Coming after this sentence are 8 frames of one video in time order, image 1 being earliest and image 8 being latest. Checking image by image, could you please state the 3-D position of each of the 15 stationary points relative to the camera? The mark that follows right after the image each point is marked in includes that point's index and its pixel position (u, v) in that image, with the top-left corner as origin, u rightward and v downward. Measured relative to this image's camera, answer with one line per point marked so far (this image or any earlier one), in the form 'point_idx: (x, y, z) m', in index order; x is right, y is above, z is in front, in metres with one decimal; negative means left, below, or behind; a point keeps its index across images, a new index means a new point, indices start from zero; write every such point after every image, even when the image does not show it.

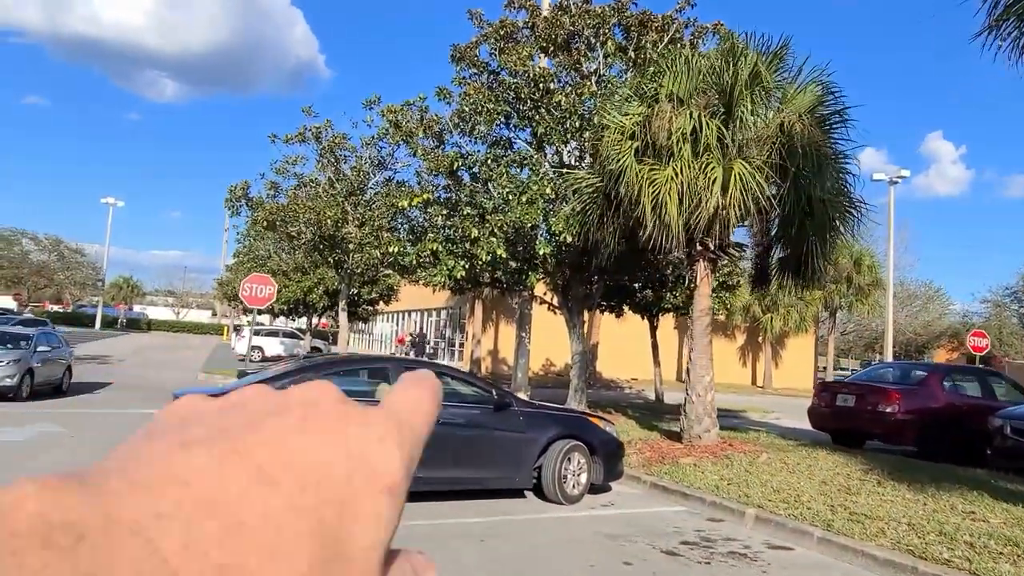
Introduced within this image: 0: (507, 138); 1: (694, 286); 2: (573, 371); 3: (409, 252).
0: (-0.1, +2.7, +13.8) m
1: (+2.9, 0.0, +11.5) m
2: (+1.3, -1.8, +15.7) m
3: (-2.1, +0.8, +15.5) m
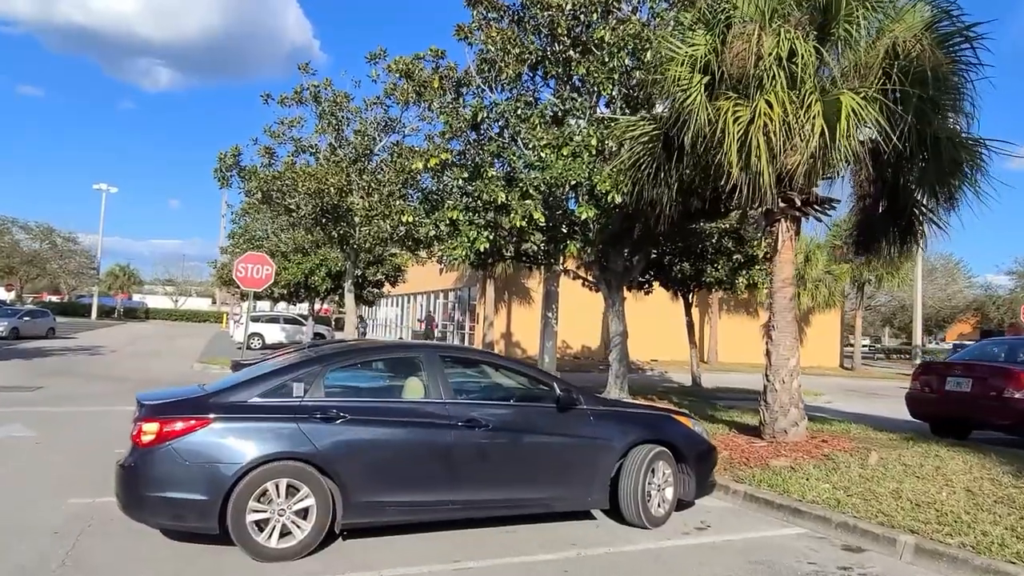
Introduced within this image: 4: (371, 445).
0: (+0.4, +3.2, +11.8) m
1: (+3.4, +0.5, +9.6) m
2: (+1.9, -1.3, +13.8) m
3: (-1.6, +1.2, +13.5) m
4: (-1.1, -1.2, +5.8) m
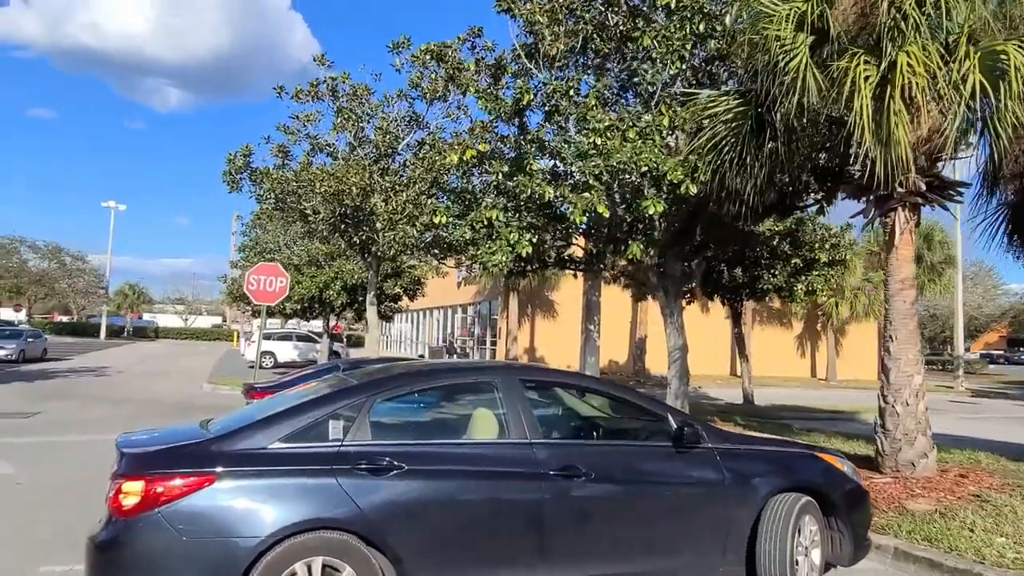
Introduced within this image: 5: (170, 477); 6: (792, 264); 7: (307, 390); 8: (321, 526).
0: (+1.1, +3.1, +10.3) m
1: (+4.1, +0.5, +8.0) m
2: (+2.7, -1.4, +12.2) m
3: (-0.8, +1.1, +12.0) m
4: (-0.4, -1.3, +4.2) m
5: (-1.8, -1.0, +4.0) m
6: (+6.2, +0.5, +16.1) m
7: (-1.4, -0.7, +5.1) m
8: (-1.1, -1.3, +4.0) m
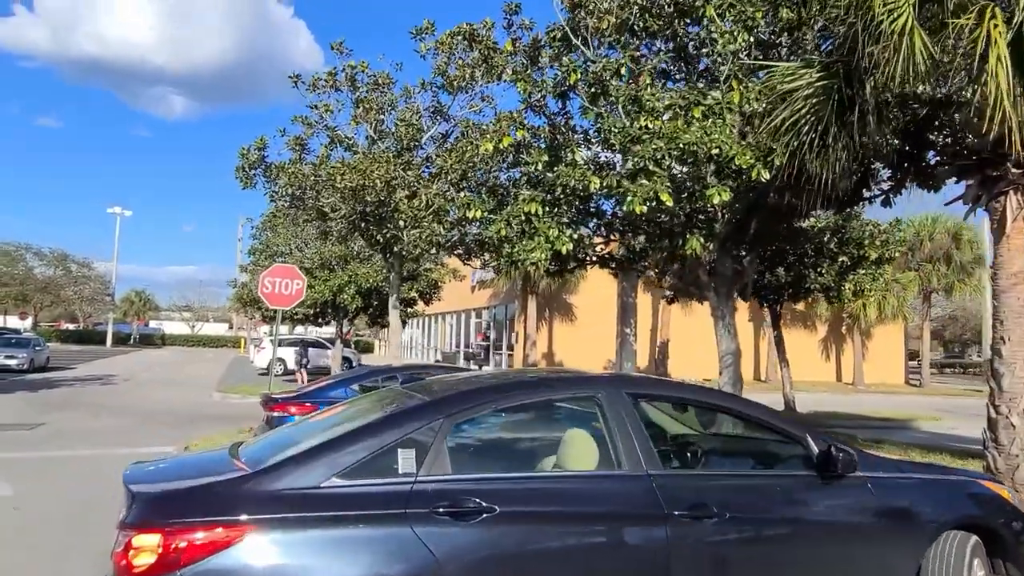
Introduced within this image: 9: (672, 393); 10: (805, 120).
0: (+1.7, +3.1, +9.4) m
1: (+4.7, +0.5, +7.0) m
2: (+3.3, -1.4, +11.2) m
3: (-0.3, +1.1, +11.1) m
4: (+0.1, -1.2, +3.3) m
5: (-1.3, -1.0, +3.0) m
6: (+6.8, +0.5, +15.1) m
7: (-0.9, -0.7, +4.1) m
8: (-0.5, -1.3, +3.1) m
9: (+0.8, -0.6, +3.9) m
10: (+3.0, +1.7, +7.5) m
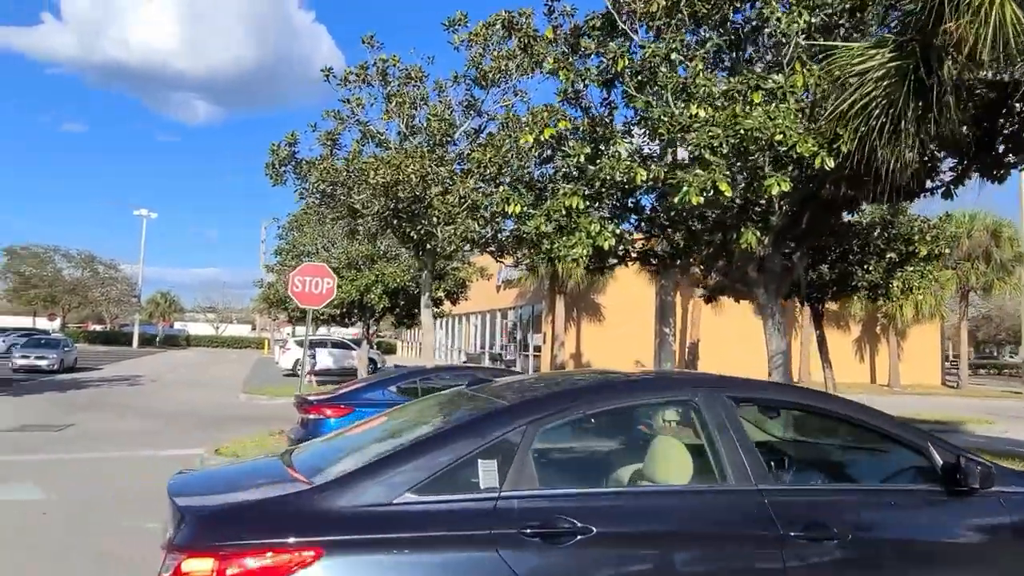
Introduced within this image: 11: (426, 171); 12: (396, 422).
0: (+2.2, +3.1, +8.9) m
1: (+5.2, +0.6, +6.5) m
2: (+3.9, -1.4, +10.7) m
3: (+0.3, +1.1, +10.7) m
4: (+0.5, -1.2, +2.8) m
5: (-0.9, -0.9, +2.6) m
6: (+7.5, +0.6, +14.5) m
7: (-0.5, -0.7, +3.7) m
8: (-0.1, -1.2, +2.7) m
9: (+1.2, -0.5, +3.5) m
10: (+3.5, +1.8, +7.0) m
11: (-1.5, +2.0, +12.6) m
12: (-0.6, -0.7, +3.8) m
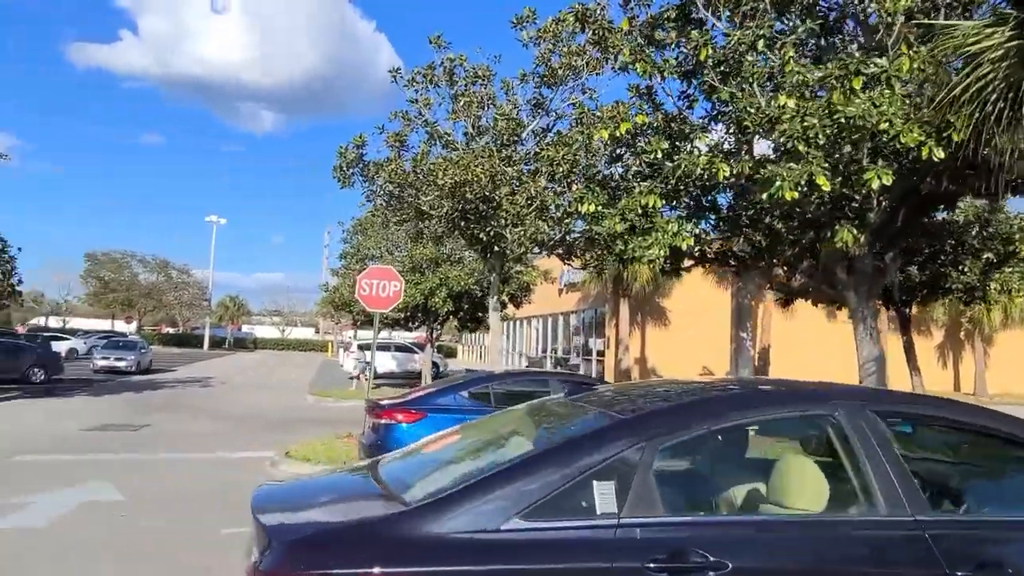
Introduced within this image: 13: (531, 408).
0: (+3.1, +3.1, +8.4) m
1: (+5.8, +0.6, +5.7) m
2: (+4.9, -1.4, +10.1) m
3: (+1.4, +1.1, +10.3) m
4: (+0.9, -1.2, +2.5) m
5: (-0.5, -0.9, +2.4) m
6: (+8.8, +0.6, +13.6) m
7: (0.0, -0.7, +3.4) m
8: (+0.3, -1.2, +2.3) m
9: (+1.7, -0.5, +3.0) m
10: (+4.2, +1.8, +6.3) m
11: (-0.3, +2.0, +12.4) m
12: (-0.1, -0.7, +3.5) m
13: (+0.1, -0.6, +3.8) m
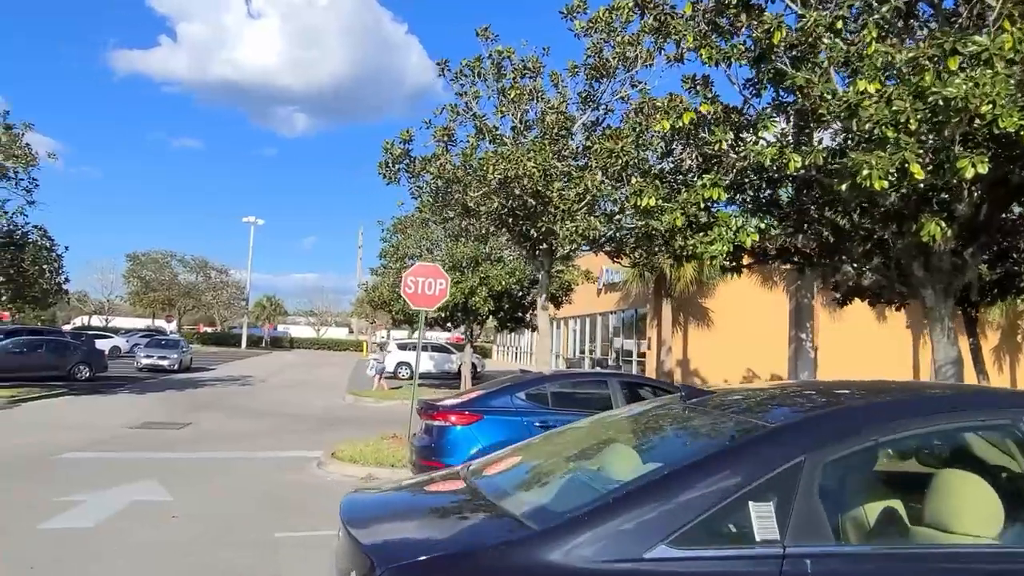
0: (+3.7, +3.1, +7.9) m
1: (+6.4, +0.6, +5.1) m
2: (+5.6, -1.4, +9.5) m
3: (+2.1, +1.1, +9.9) m
4: (+1.3, -1.1, +2.0) m
5: (-0.1, -0.9, +2.0) m
6: (+9.7, +0.6, +12.8) m
7: (+0.4, -0.6, +3.0) m
8: (+0.7, -1.2, +1.9) m
9: (+2.1, -0.5, +2.6) m
10: (+4.8, +1.8, +5.8) m
11: (+0.5, +2.0, +12.0) m
12: (+0.3, -0.7, +3.2) m
13: (+0.6, -0.6, +3.4) m
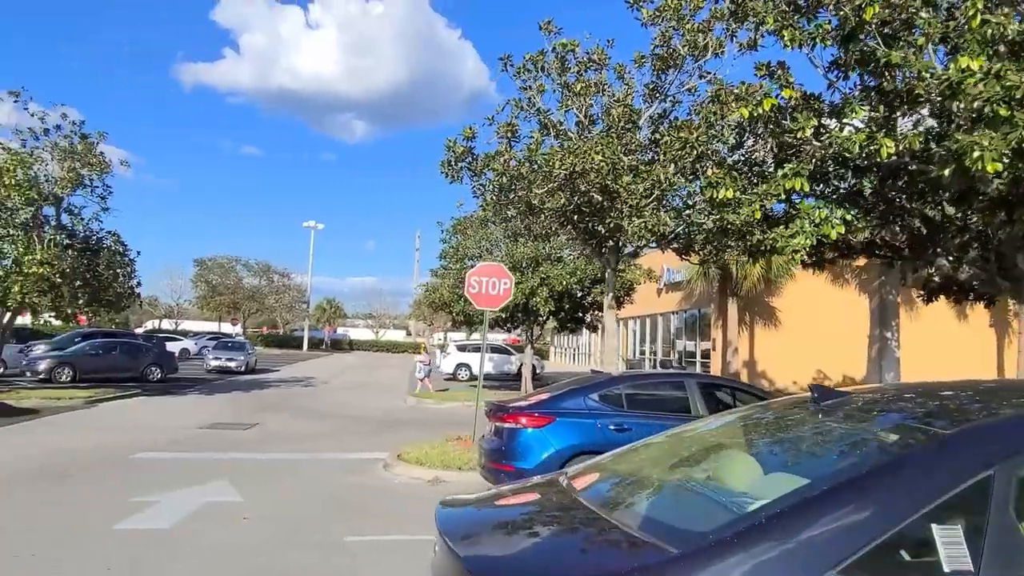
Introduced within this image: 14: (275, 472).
0: (+4.5, +3.2, +7.3) m
1: (+6.9, +0.7, +4.3) m
2: (+6.5, -1.3, +8.7) m
3: (+3.0, +1.1, +9.4) m
4: (+1.6, -1.1, +1.6) m
5: (+0.2, -0.9, +1.7) m
6: (+10.8, +0.7, +11.8) m
7: (+0.8, -0.6, +2.7) m
8: (+1.0, -1.1, +1.6) m
9: (+2.5, -0.4, +2.1) m
10: (+5.4, +1.9, +5.1) m
11: (+1.6, +2.0, +11.6) m
12: (+0.7, -0.6, +2.8) m
13: (+1.0, -0.5, +3.0) m
14: (-3.7, -2.9, +11.4) m
